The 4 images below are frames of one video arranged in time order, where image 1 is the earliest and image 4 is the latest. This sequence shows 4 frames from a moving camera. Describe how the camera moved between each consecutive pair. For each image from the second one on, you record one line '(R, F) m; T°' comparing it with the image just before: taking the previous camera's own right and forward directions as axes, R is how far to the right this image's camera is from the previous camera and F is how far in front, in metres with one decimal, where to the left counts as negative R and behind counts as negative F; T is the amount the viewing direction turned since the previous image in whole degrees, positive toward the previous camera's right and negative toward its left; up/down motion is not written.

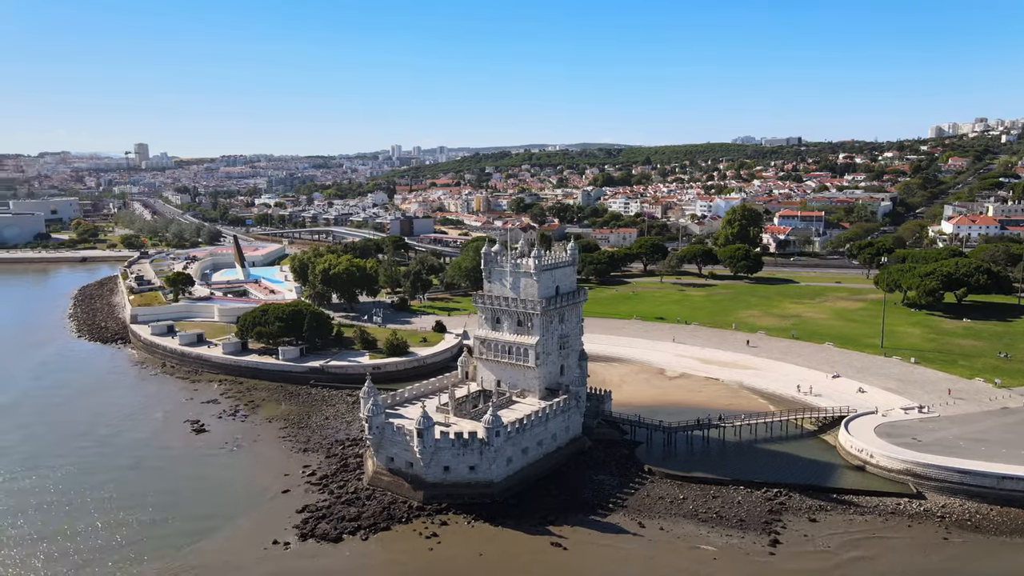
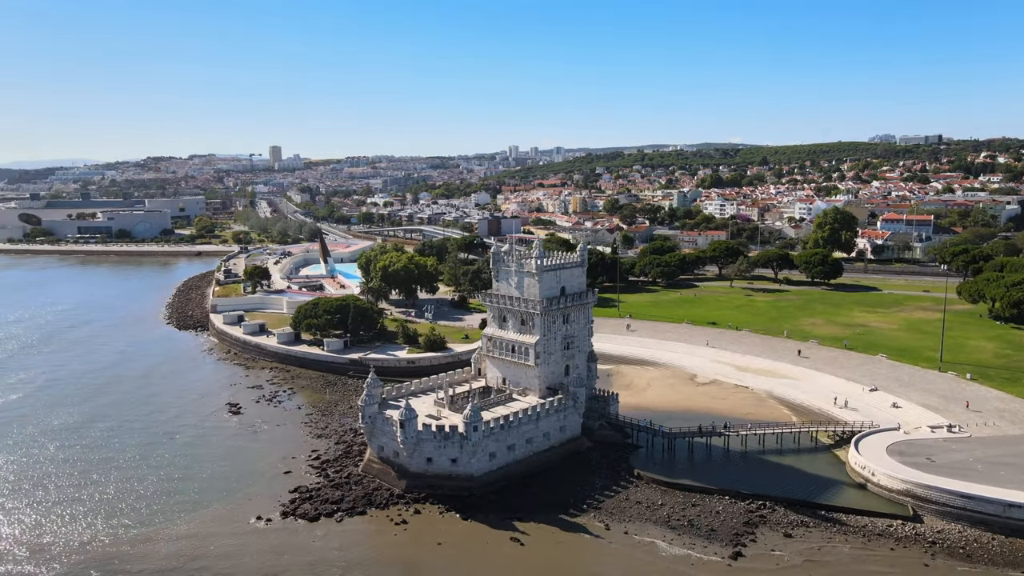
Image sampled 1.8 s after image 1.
(+5.4, -0.2) m; -9°
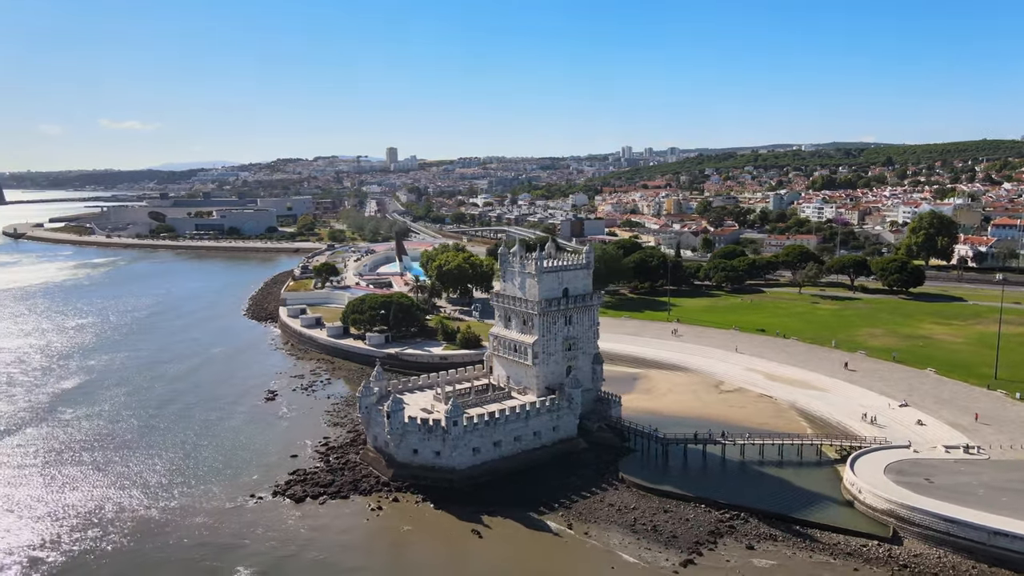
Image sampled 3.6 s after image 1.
(+5.4, -0.4) m; -8°
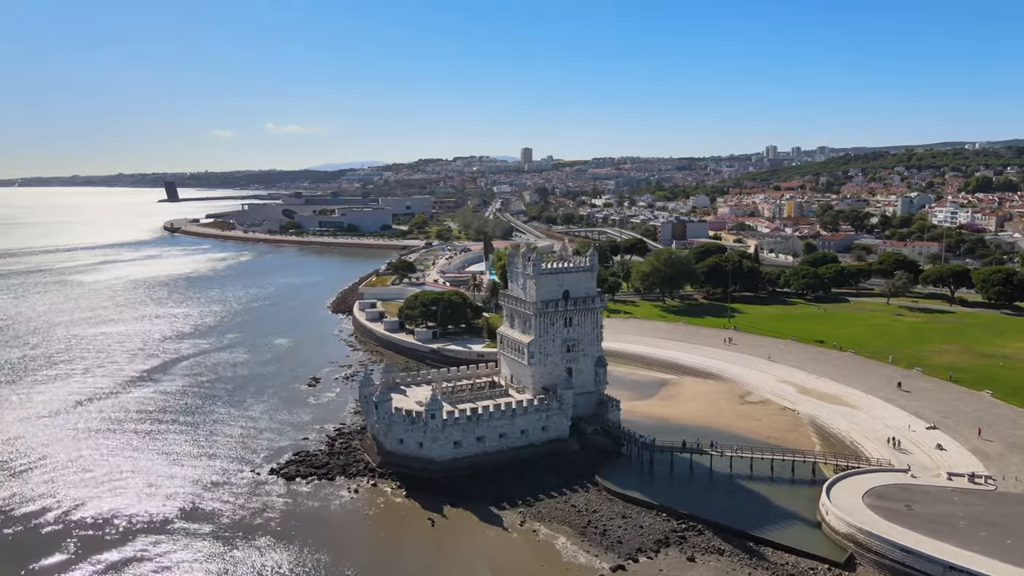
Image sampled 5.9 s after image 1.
(+6.7, -0.3) m; -10°
